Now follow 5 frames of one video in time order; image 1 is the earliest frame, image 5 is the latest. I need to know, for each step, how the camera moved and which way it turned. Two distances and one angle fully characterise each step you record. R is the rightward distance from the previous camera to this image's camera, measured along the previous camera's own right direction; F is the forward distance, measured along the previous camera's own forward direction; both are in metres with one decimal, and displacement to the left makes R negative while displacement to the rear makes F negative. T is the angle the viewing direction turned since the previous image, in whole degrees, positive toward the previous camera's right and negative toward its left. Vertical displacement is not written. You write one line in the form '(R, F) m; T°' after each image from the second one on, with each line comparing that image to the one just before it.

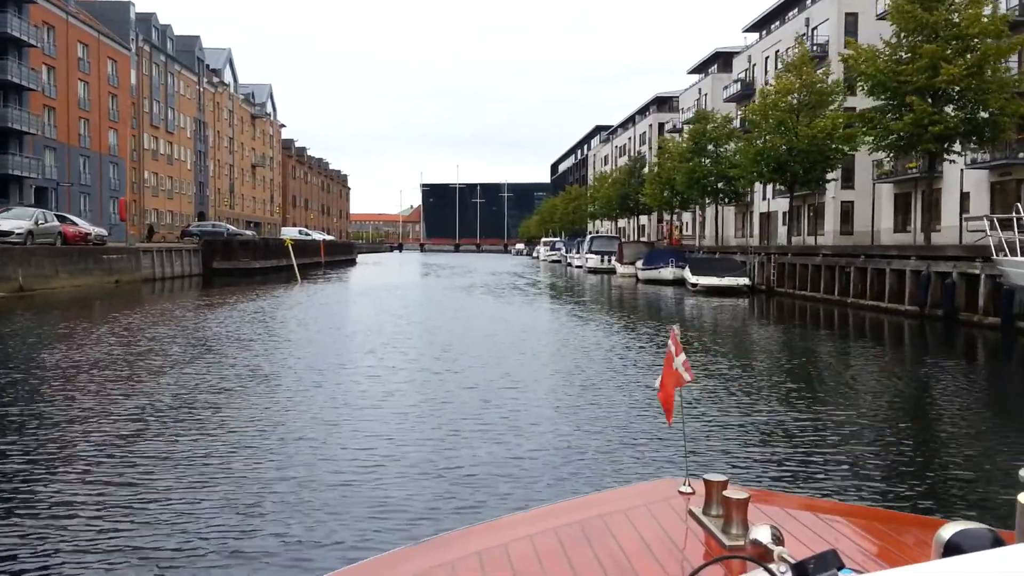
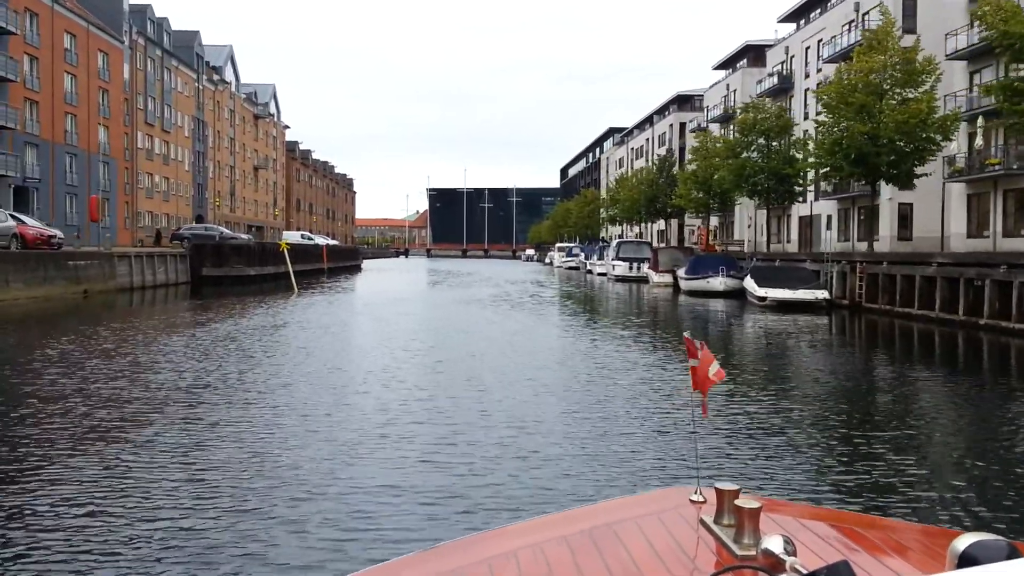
(-0.9, +5.1) m; 0°
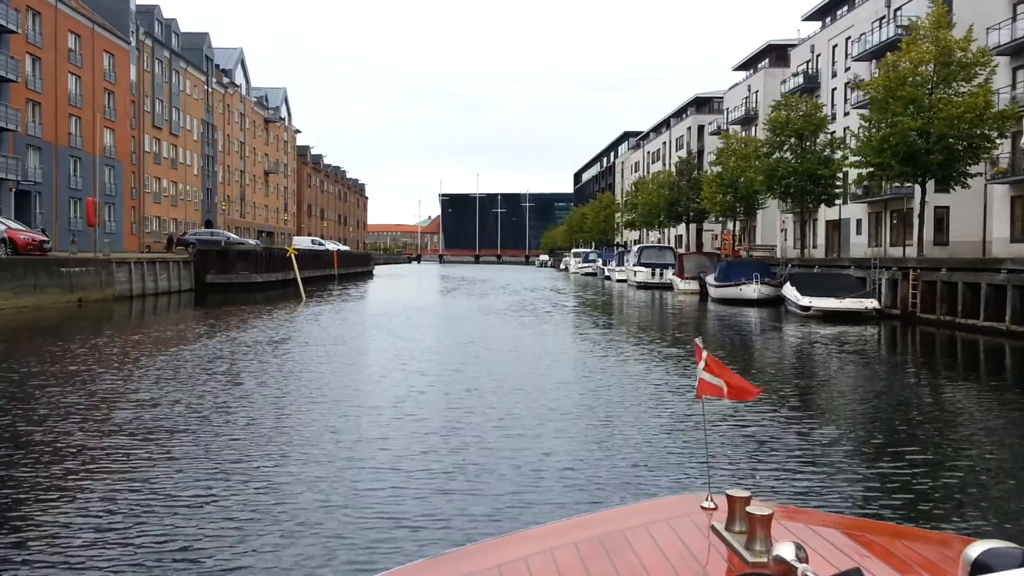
(-0.3, +2.0) m; -1°
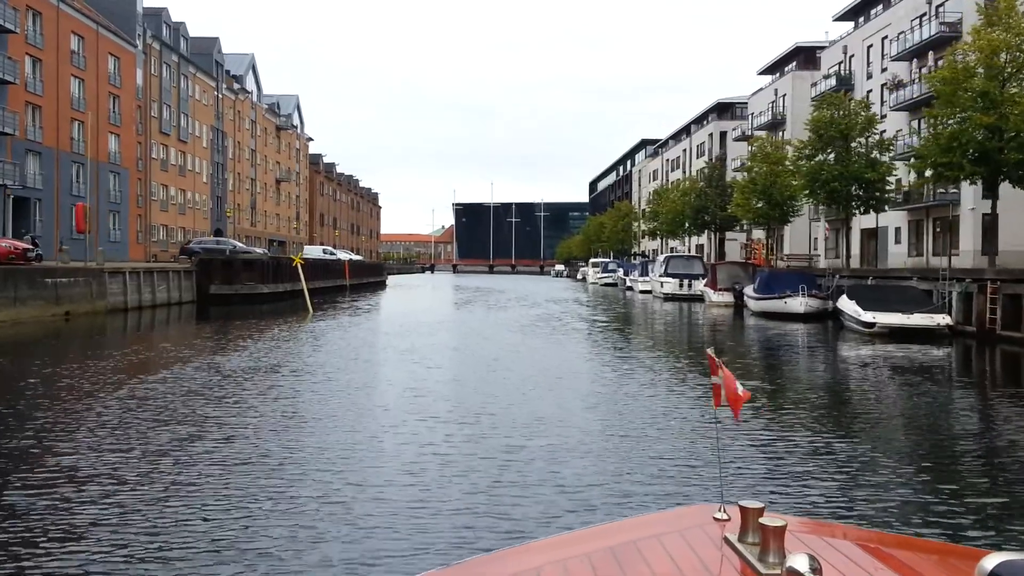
(-0.4, +2.6) m; -1°
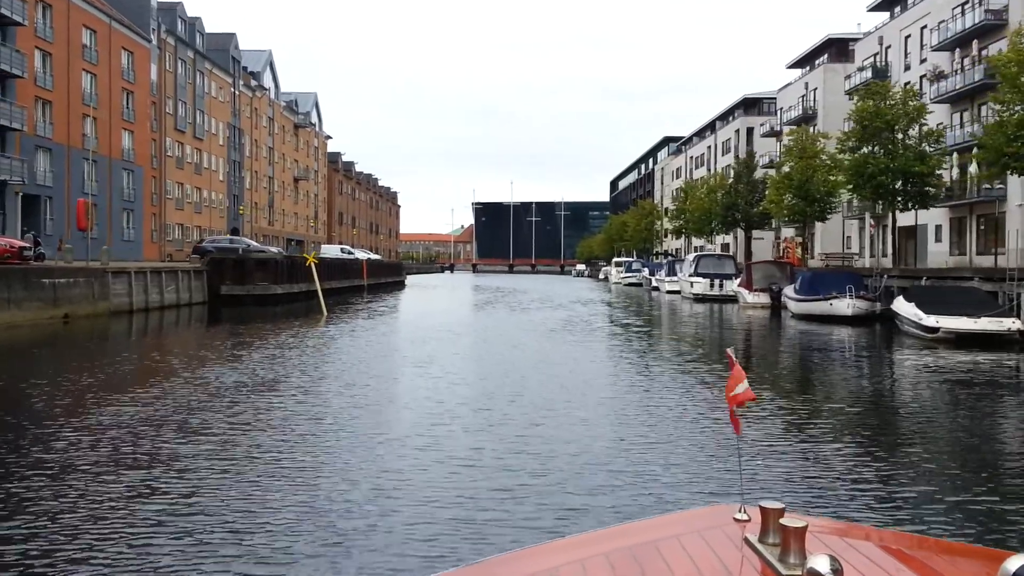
(-0.2, +1.8) m; -1°
